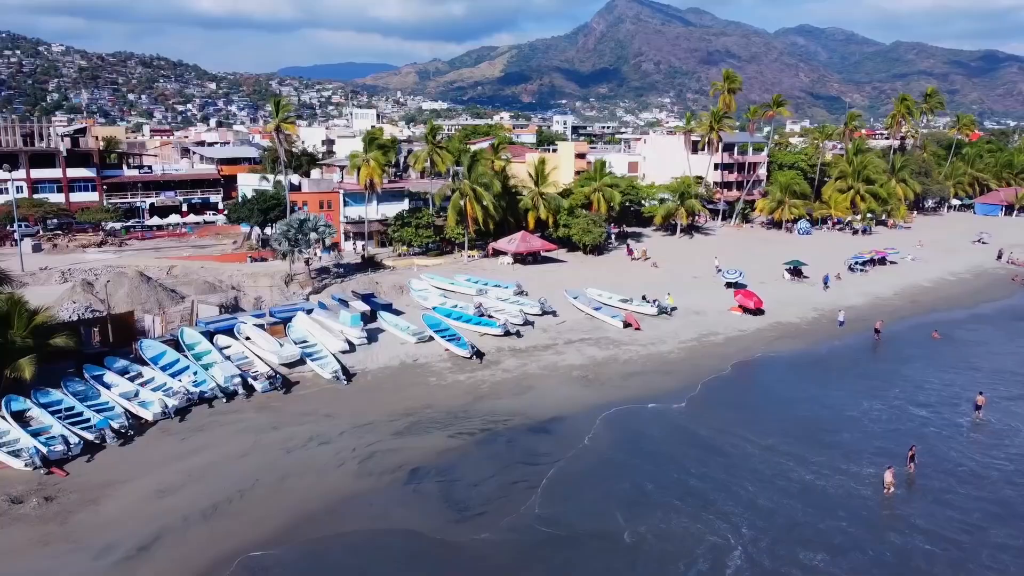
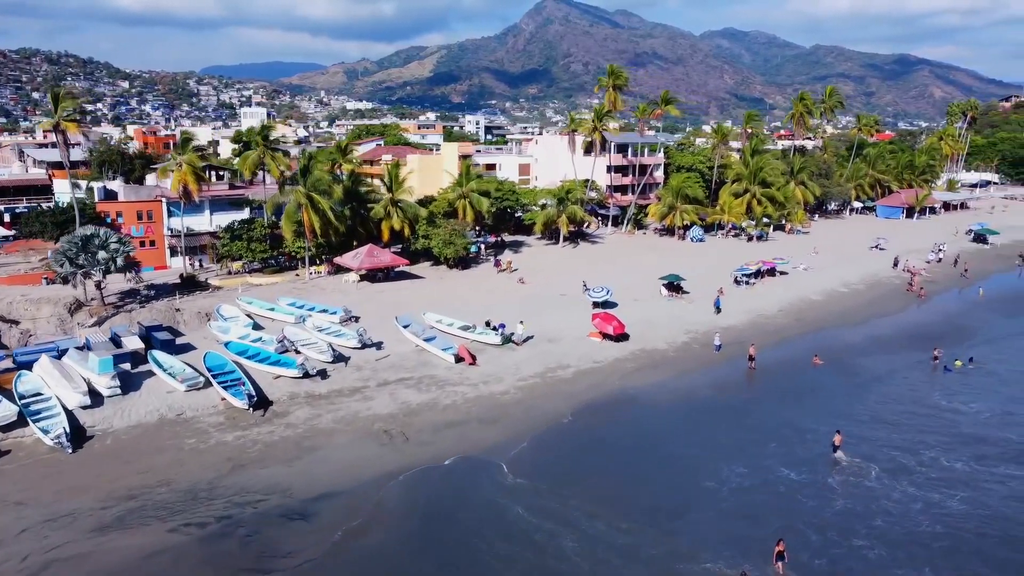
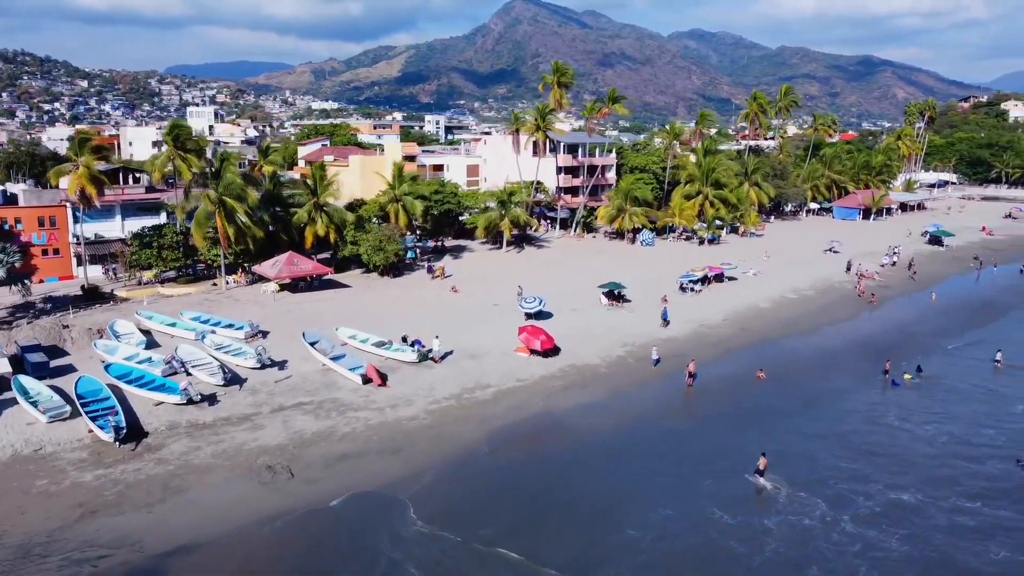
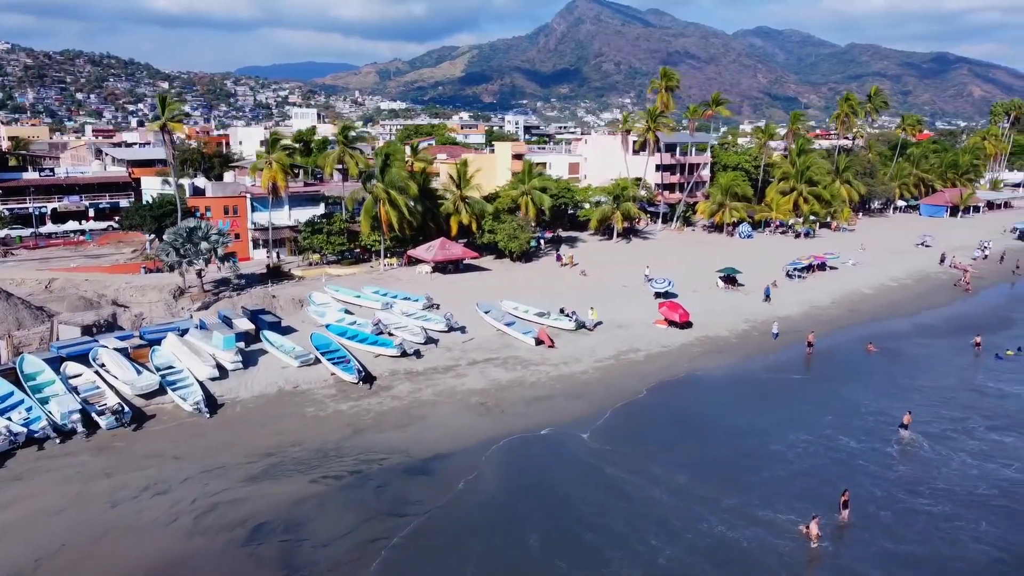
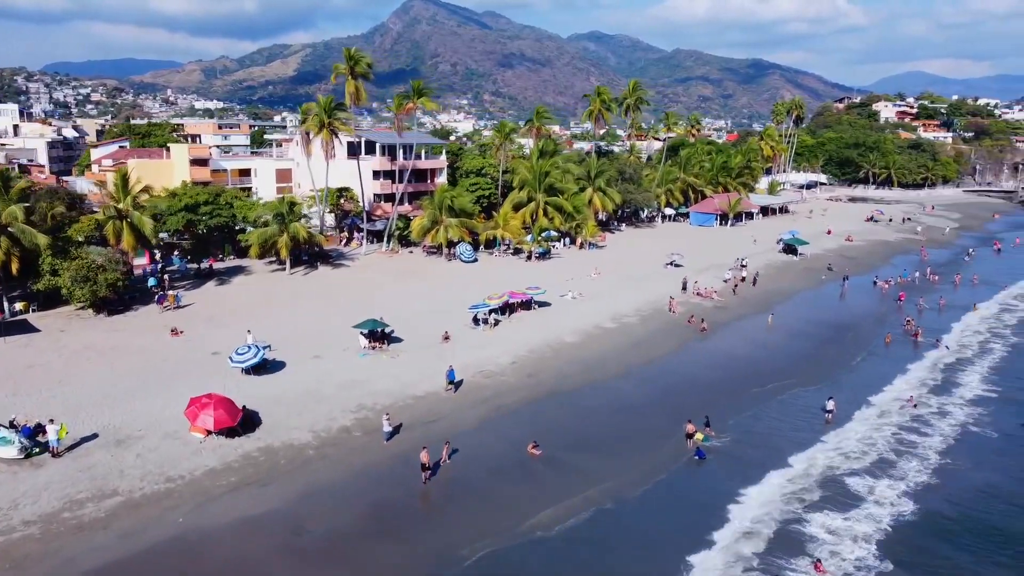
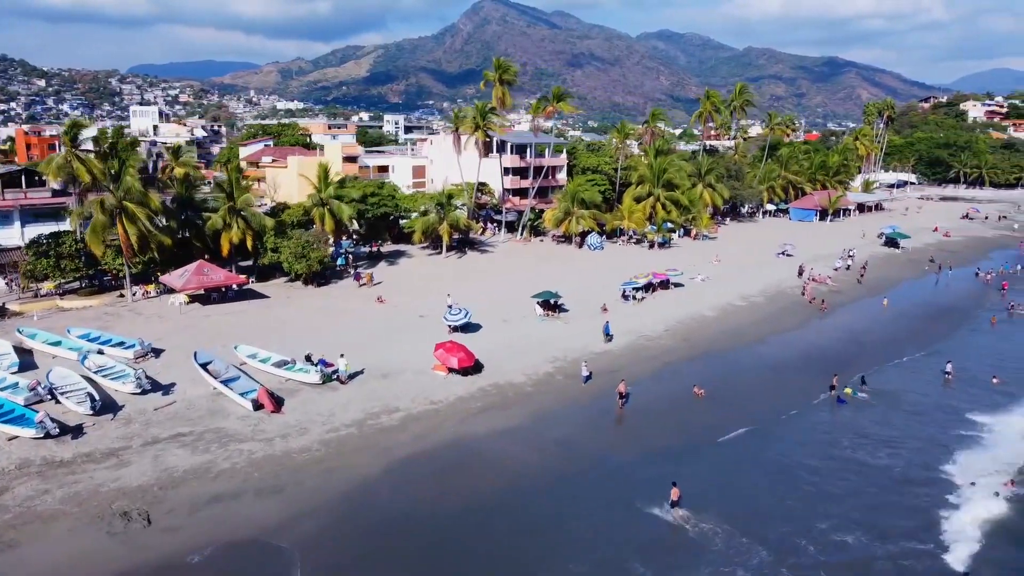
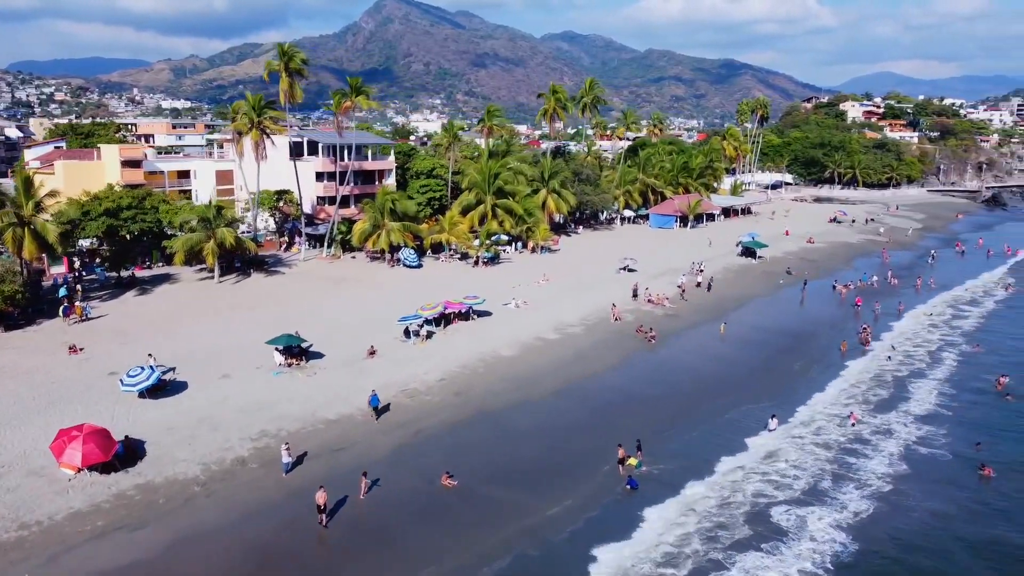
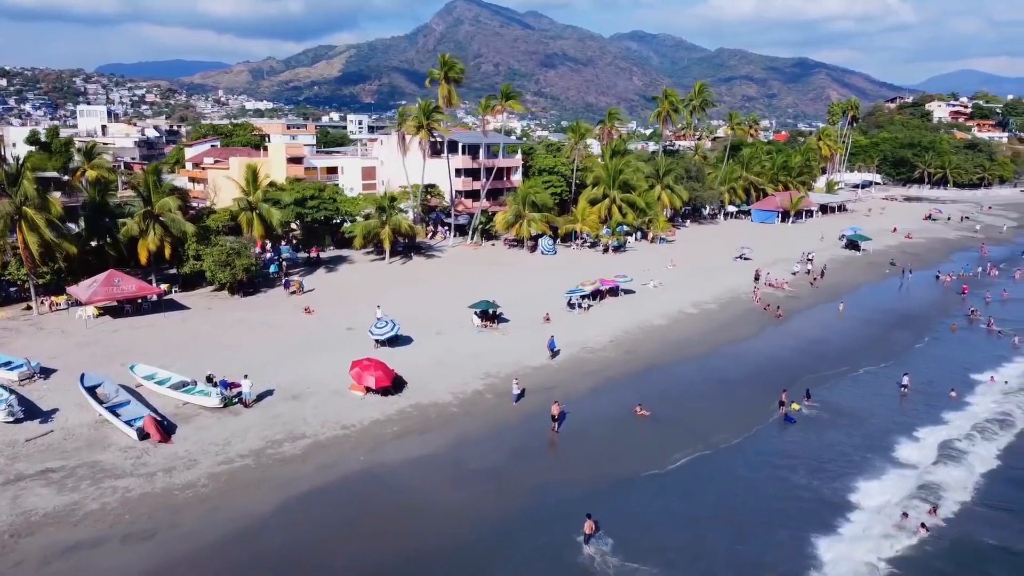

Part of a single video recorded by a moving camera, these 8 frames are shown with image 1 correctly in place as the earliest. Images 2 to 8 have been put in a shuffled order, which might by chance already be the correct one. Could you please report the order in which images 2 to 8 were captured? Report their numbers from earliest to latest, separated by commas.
4, 2, 3, 6, 8, 5, 7
